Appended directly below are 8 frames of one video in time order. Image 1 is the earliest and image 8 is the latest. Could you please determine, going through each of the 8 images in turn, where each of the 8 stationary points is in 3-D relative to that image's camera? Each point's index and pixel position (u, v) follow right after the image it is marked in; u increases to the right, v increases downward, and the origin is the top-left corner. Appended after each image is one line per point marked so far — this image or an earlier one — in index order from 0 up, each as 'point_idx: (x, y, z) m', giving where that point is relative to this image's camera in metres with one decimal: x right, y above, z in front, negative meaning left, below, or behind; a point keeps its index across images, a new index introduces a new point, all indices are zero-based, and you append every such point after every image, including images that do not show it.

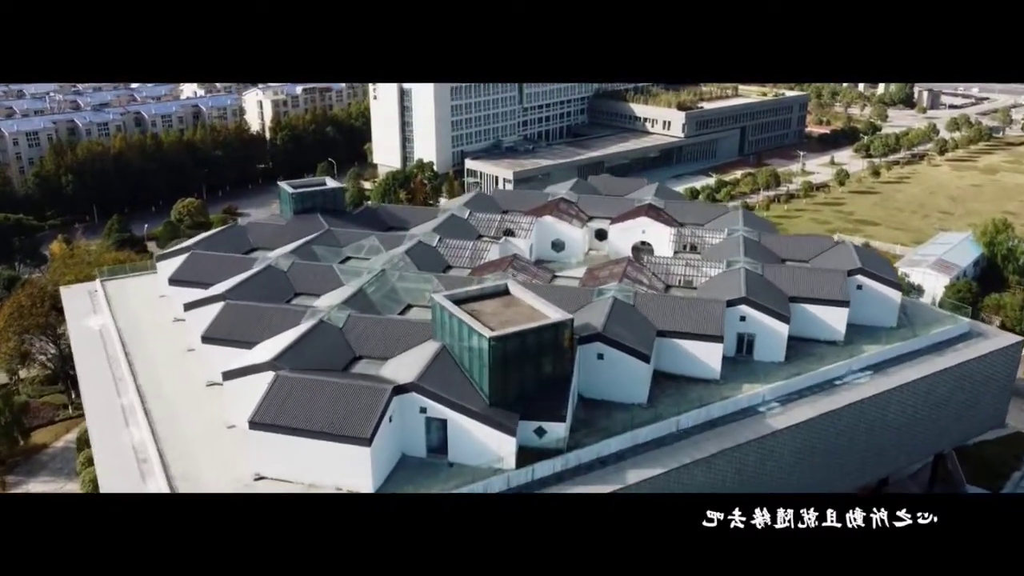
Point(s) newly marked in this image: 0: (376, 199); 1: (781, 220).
0: (-3.3, +2.2, +15.2) m
1: (+7.1, +1.8, +16.2) m
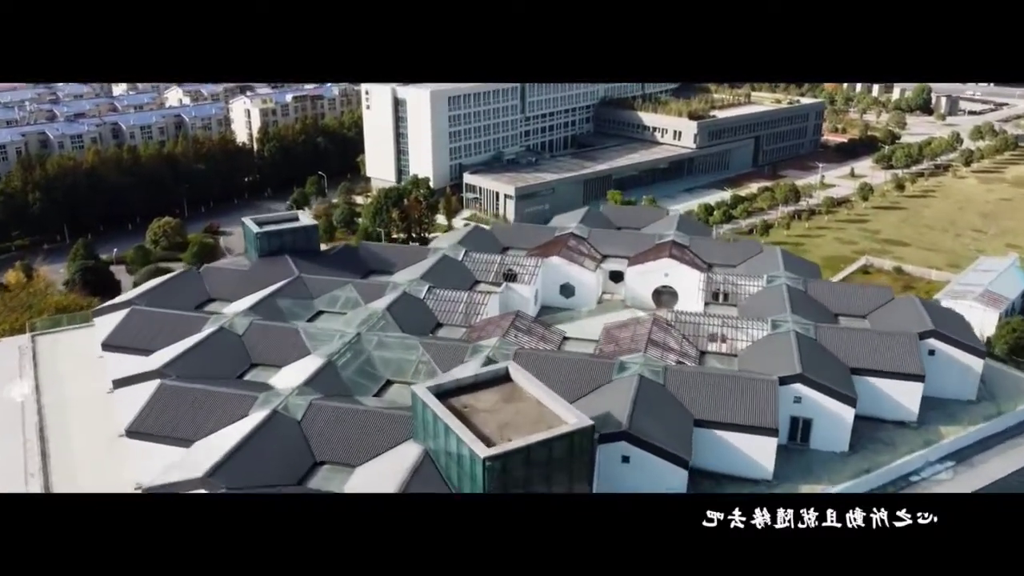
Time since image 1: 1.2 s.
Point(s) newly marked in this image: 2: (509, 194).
0: (-3.3, +1.6, +14.0) m
1: (+7.1, +1.2, +15.1) m
2: (-0.1, +2.4, +15.6) m
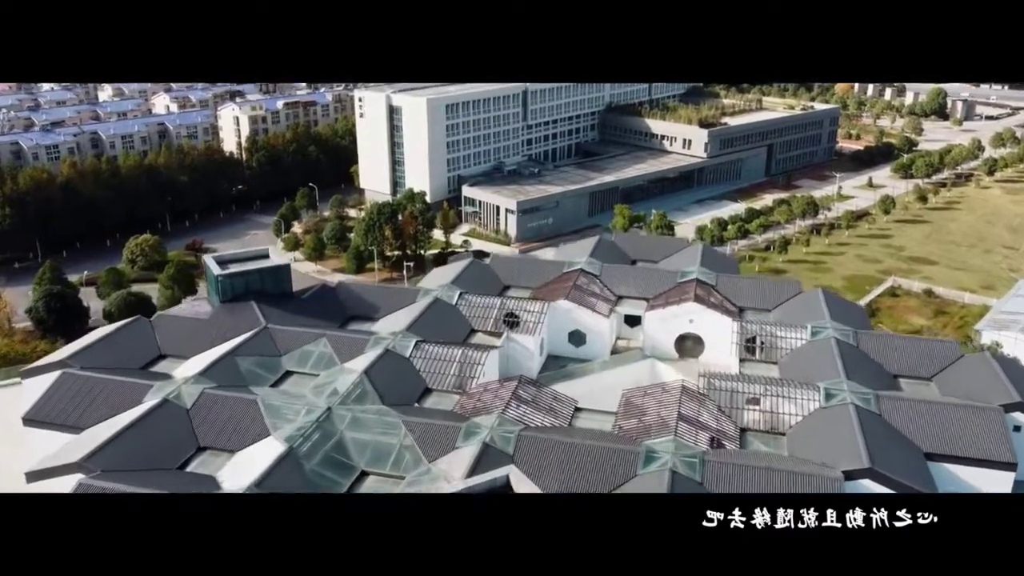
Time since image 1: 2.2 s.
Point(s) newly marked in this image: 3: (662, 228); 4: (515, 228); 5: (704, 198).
0: (-3.3, +1.1, +13.1) m
1: (+7.2, +0.7, +14.2) m
2: (0.0, +1.9, +14.7) m
3: (+3.4, +1.4, +13.9) m
4: (+0.1, +1.4, +14.6) m
5: (+5.6, +2.6, +17.8) m
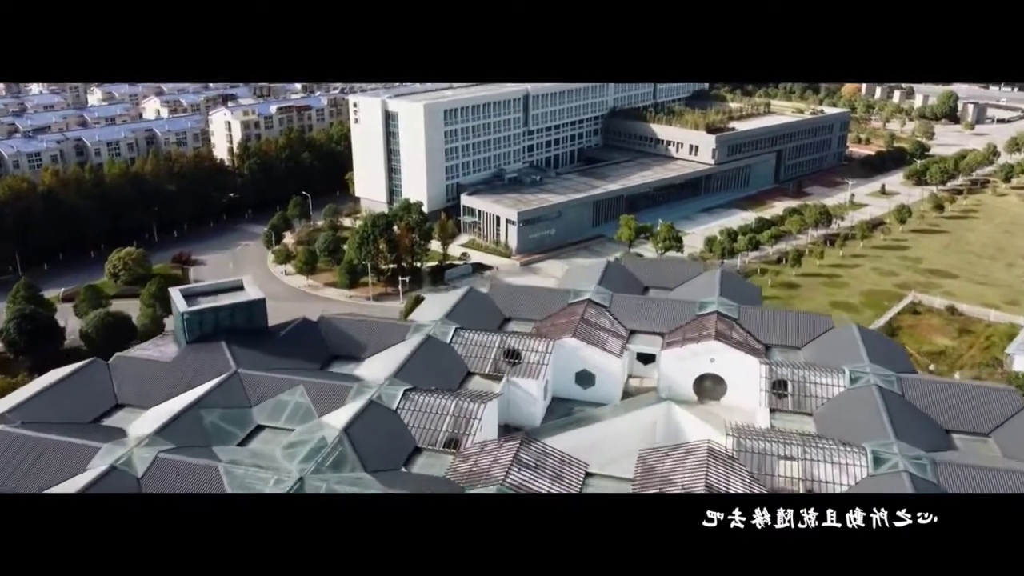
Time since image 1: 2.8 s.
0: (-3.3, +0.8, +12.5) m
1: (+7.2, +0.4, +13.6) m
2: (0.0, +1.6, +14.0) m
3: (+3.4, +1.0, +13.3) m
4: (+0.1, +1.1, +14.0) m
5: (+5.6, +2.3, +17.2) m
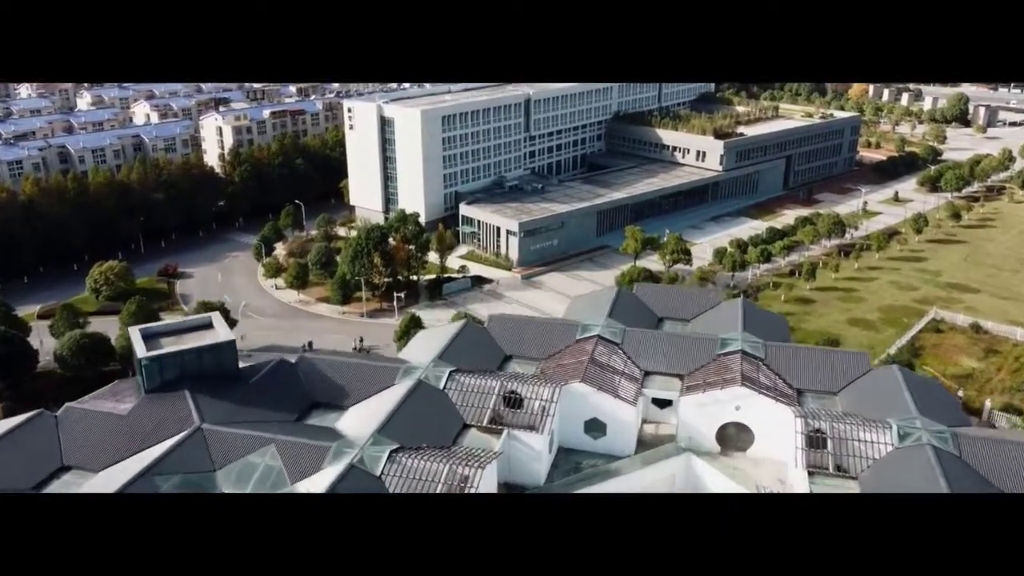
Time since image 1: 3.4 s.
0: (-3.2, +0.5, +11.9) m
1: (+7.2, +0.1, +13.0) m
2: (0.0, +1.3, +13.5) m
3: (+3.4, +0.7, +12.7) m
4: (+0.1, +0.8, +13.4) m
5: (+5.6, +2.0, +16.6) m
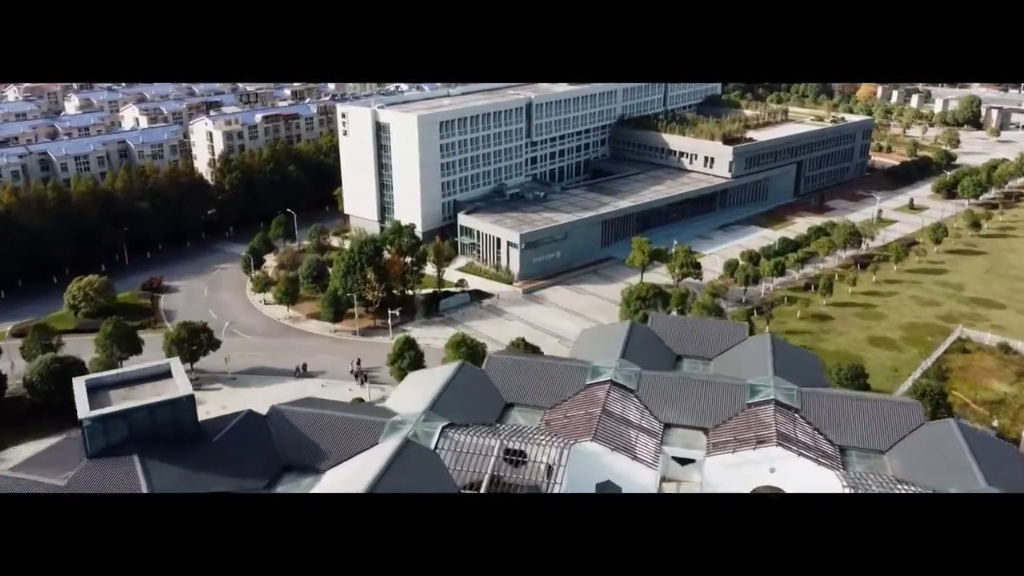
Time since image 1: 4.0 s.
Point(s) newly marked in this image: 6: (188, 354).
0: (-3.2, +0.2, +11.3) m
1: (+7.2, -0.2, +12.3) m
2: (0.0, +1.0, +12.8) m
3: (+3.4, +0.4, +12.1) m
4: (+0.1, +0.5, +12.8) m
5: (+5.6, +1.7, +16.0) m
6: (-5.1, -1.0, +9.6) m
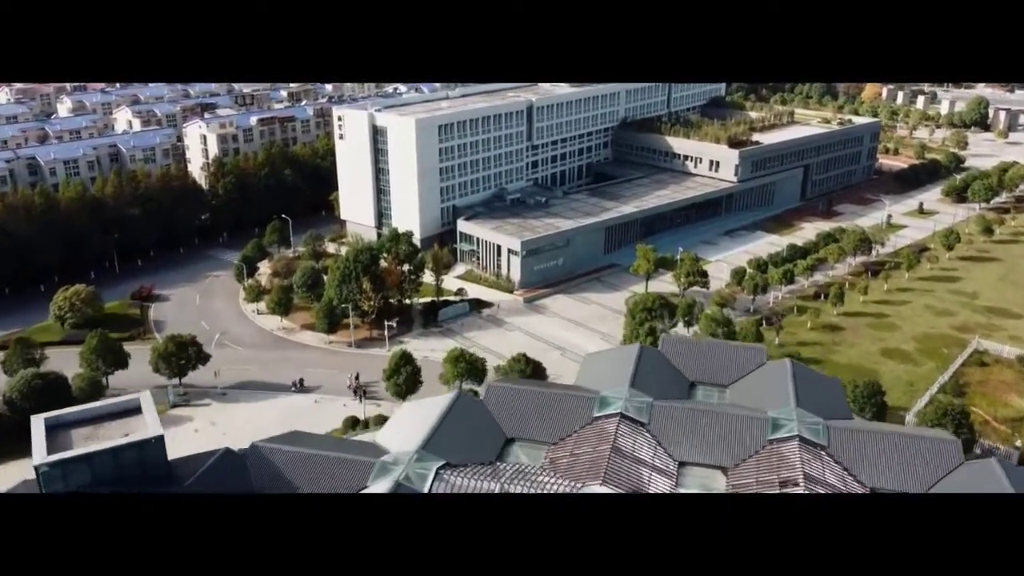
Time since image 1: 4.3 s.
0: (-3.2, 0.0, +11.0) m
1: (+7.2, -0.4, +11.9) m
2: (0.0, +0.8, +12.5) m
3: (+3.4, +0.3, +11.7) m
4: (+0.1, +0.3, +12.4) m
5: (+5.7, +1.5, +15.6) m
6: (-5.0, -1.2, +9.2) m
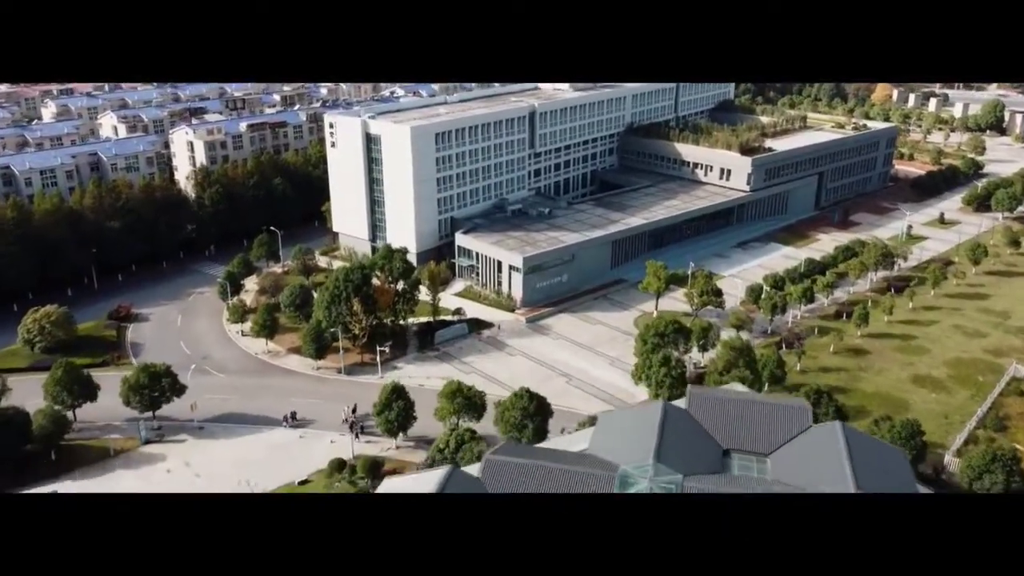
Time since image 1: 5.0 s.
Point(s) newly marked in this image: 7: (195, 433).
0: (-3.2, -0.4, +10.2) m
1: (+7.3, -0.7, +11.2) m
2: (0.0, +0.4, +11.7) m
3: (+3.5, -0.1, +10.9) m
4: (+0.2, 0.0, +11.7) m
5: (+5.7, +1.2, +14.9) m
6: (-5.0, -1.6, +8.5) m
7: (-4.5, -2.0, +8.7) m
